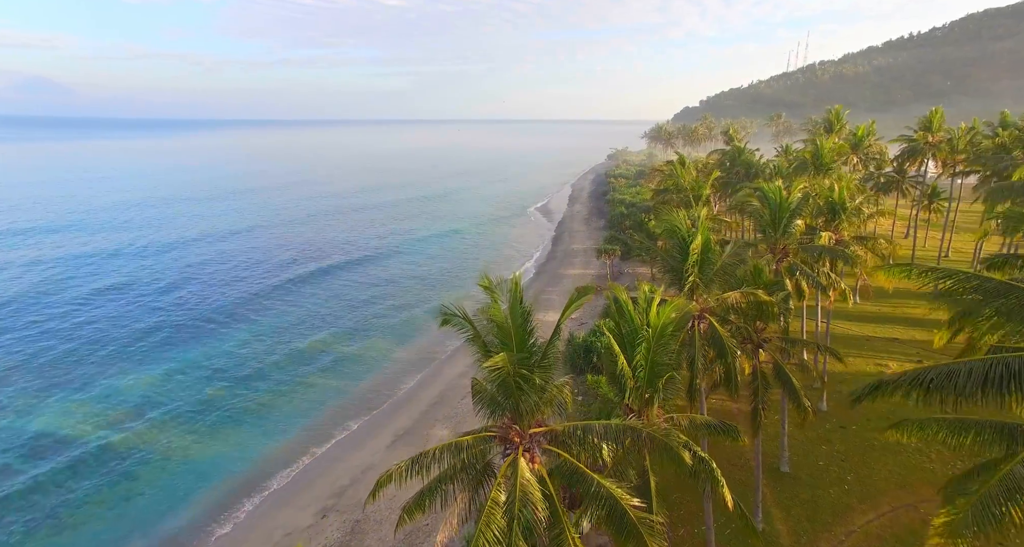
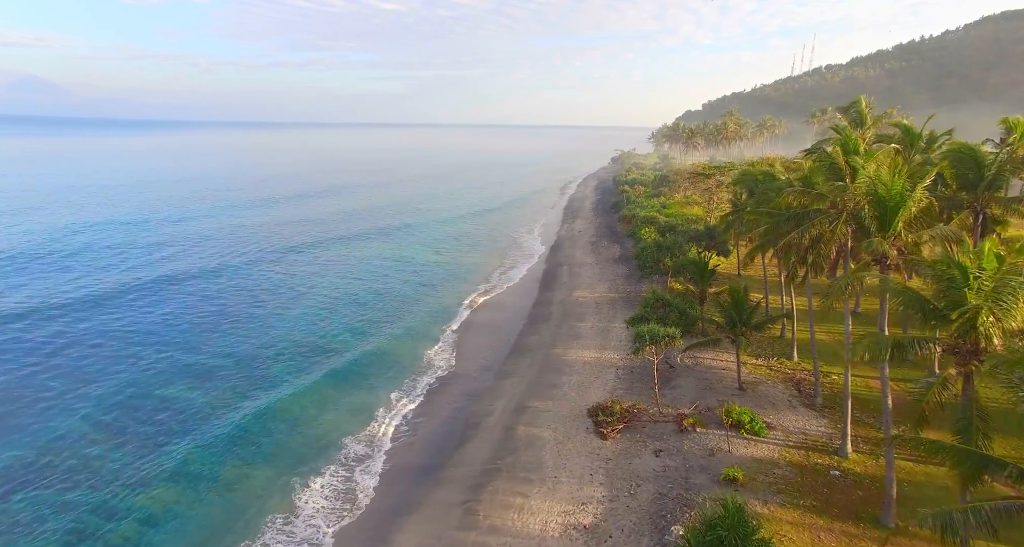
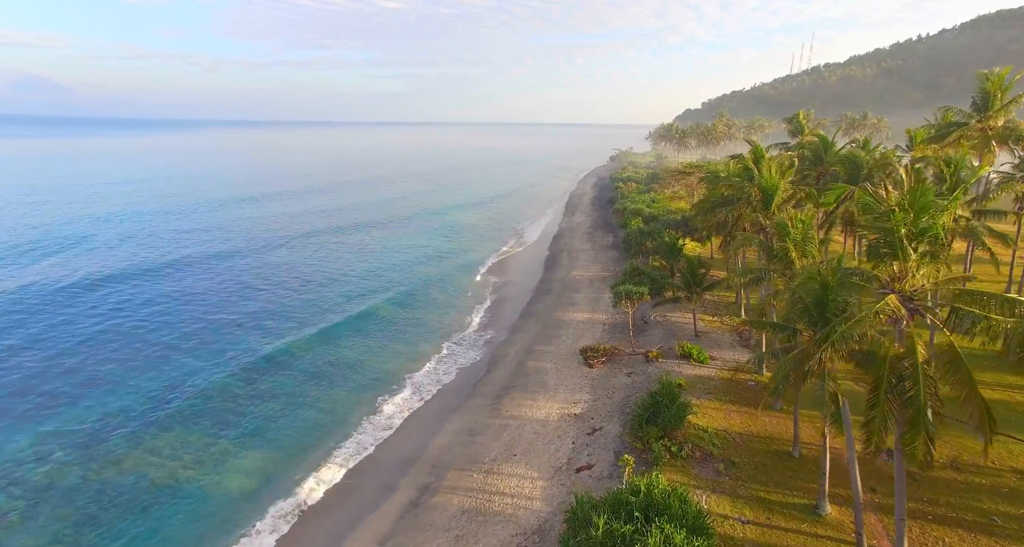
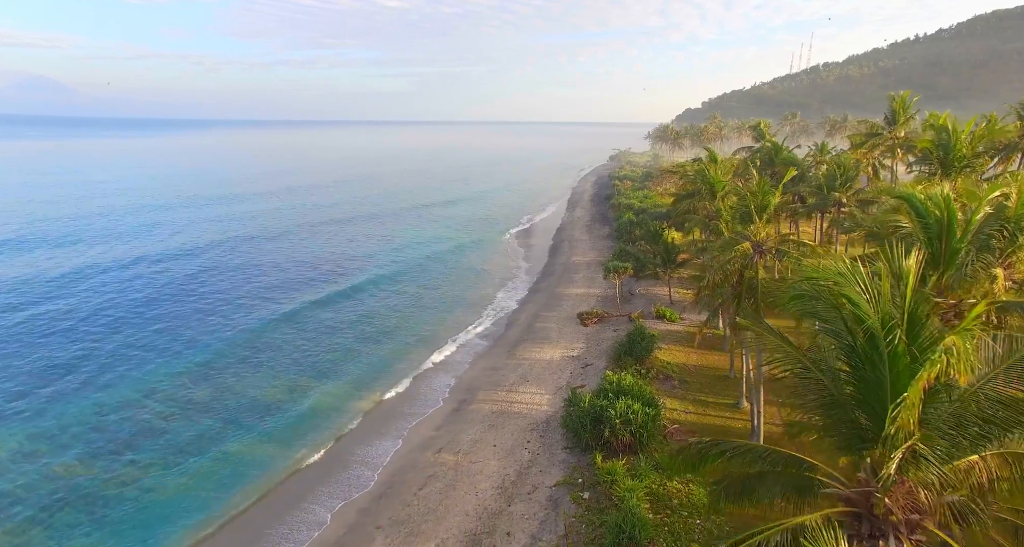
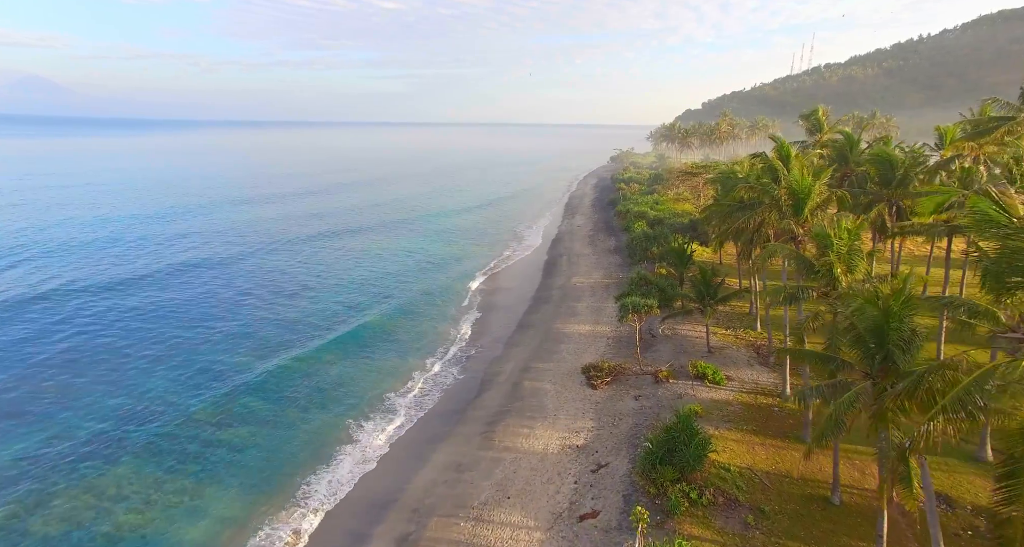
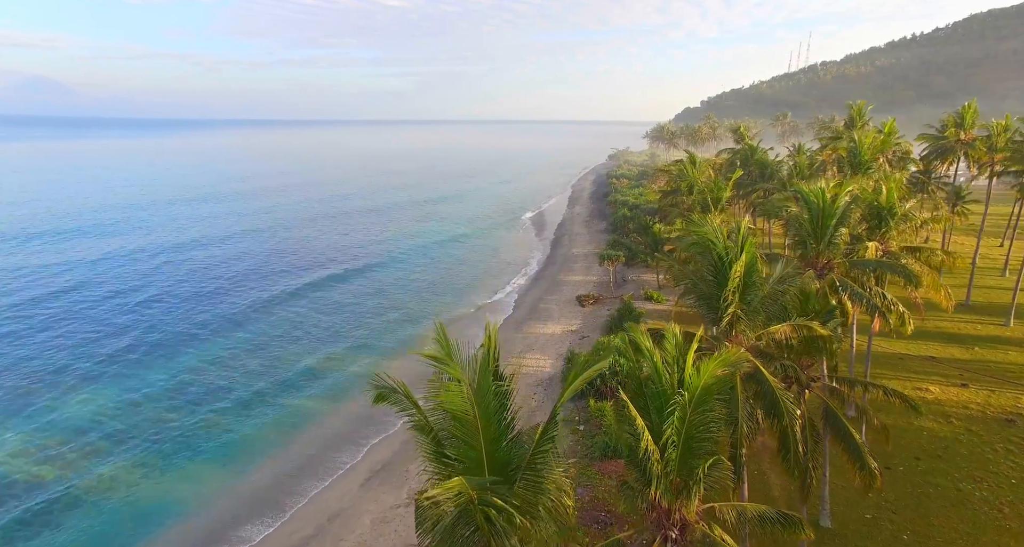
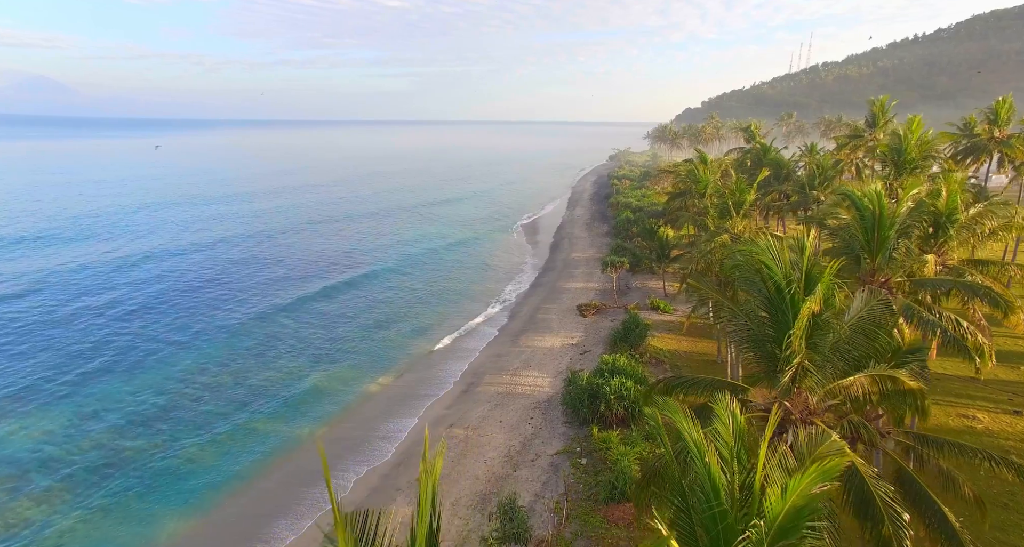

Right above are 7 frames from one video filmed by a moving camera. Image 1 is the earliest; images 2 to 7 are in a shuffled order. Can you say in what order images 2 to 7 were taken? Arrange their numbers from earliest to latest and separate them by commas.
6, 7, 4, 3, 5, 2
